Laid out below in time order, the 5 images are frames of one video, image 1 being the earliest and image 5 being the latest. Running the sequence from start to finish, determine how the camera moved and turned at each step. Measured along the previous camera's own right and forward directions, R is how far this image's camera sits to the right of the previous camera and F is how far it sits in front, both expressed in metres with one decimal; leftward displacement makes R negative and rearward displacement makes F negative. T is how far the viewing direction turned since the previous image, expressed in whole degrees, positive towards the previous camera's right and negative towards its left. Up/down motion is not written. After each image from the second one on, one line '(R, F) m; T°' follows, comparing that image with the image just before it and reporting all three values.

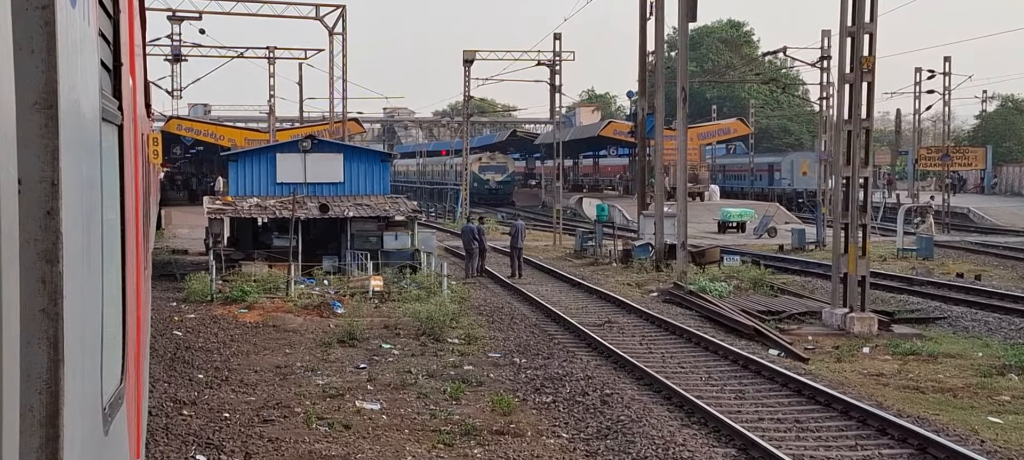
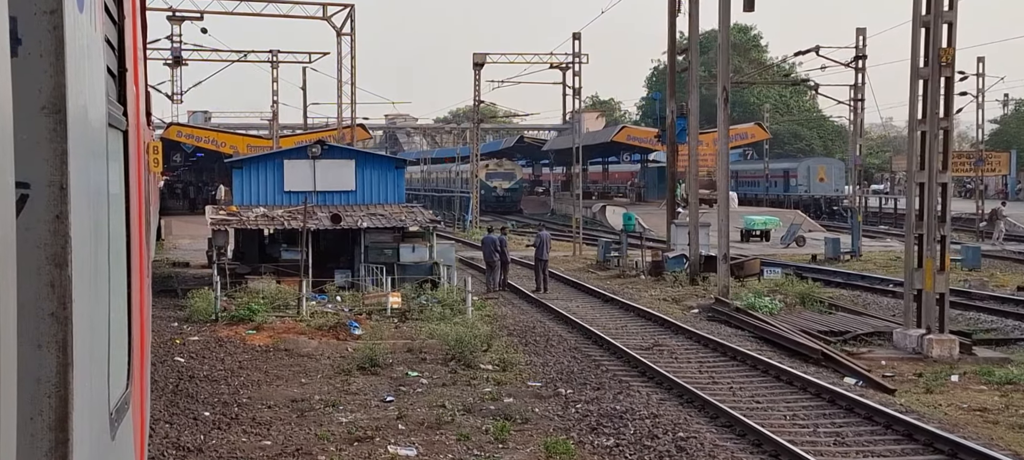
(-0.4, +1.7) m; 0°
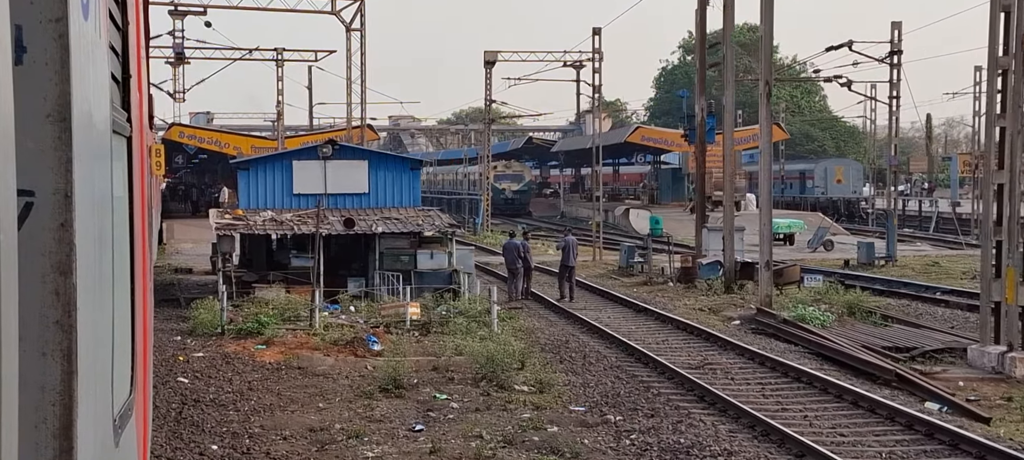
(-0.4, +1.4) m; 0°
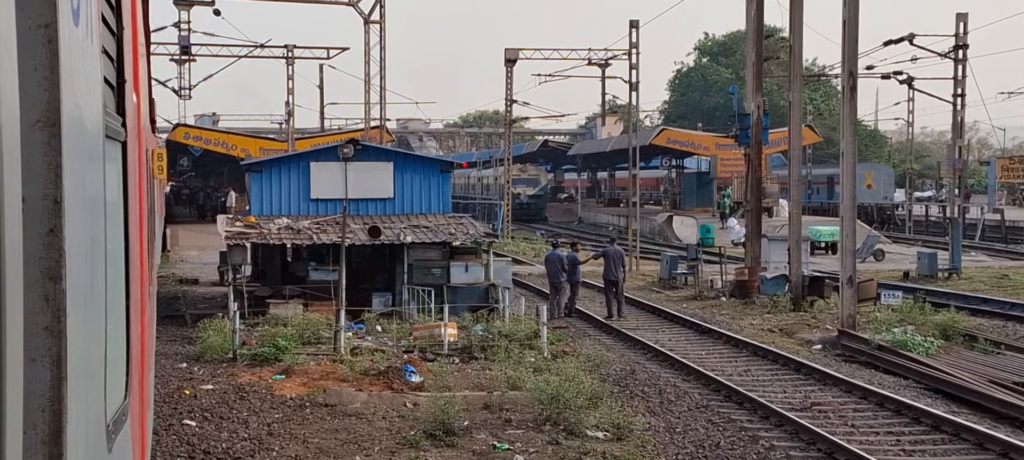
(-0.6, +2.3) m; 0°
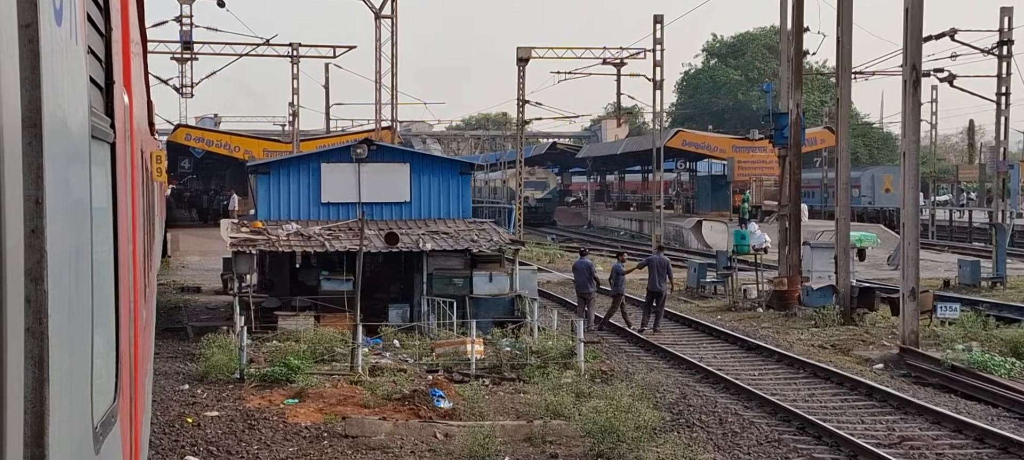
(-0.4, +1.5) m; 0°
